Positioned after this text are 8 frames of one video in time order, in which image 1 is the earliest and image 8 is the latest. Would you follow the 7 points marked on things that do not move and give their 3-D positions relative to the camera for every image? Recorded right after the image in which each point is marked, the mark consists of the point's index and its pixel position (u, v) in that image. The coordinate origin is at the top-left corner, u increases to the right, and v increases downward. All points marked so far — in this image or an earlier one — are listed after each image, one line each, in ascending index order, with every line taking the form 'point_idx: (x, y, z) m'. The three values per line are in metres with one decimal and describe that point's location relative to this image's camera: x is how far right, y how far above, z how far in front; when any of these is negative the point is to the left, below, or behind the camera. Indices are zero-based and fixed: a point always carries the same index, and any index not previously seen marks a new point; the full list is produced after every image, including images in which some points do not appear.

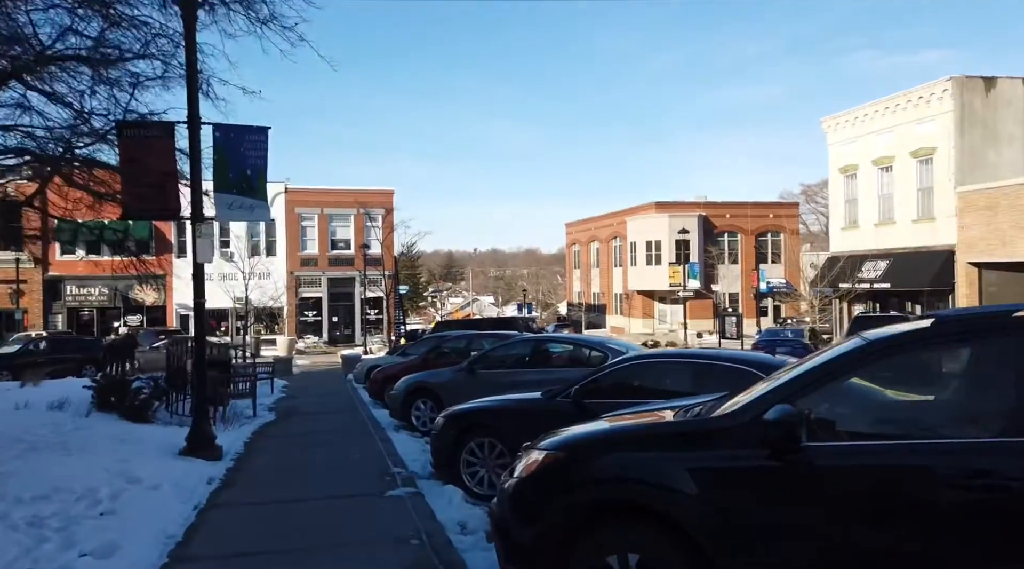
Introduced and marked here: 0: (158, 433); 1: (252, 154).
0: (-4.3, -1.9, +10.7) m
1: (-2.8, +1.4, +9.5) m
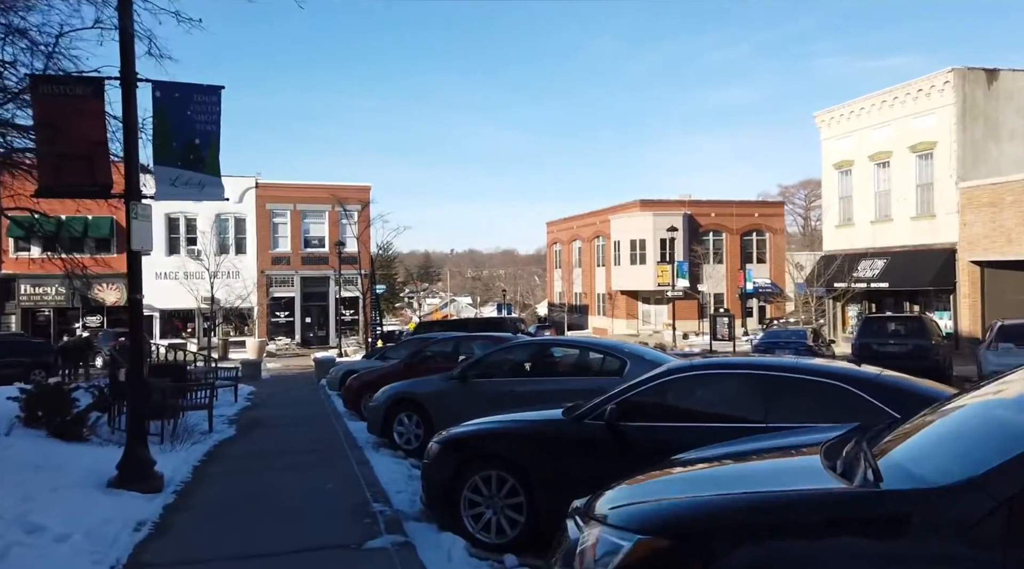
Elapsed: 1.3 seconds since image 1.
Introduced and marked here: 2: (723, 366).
0: (-4.2, -1.8, +8.9) m
1: (-2.8, +1.5, +7.8) m
2: (+1.3, -0.5, +5.6) m
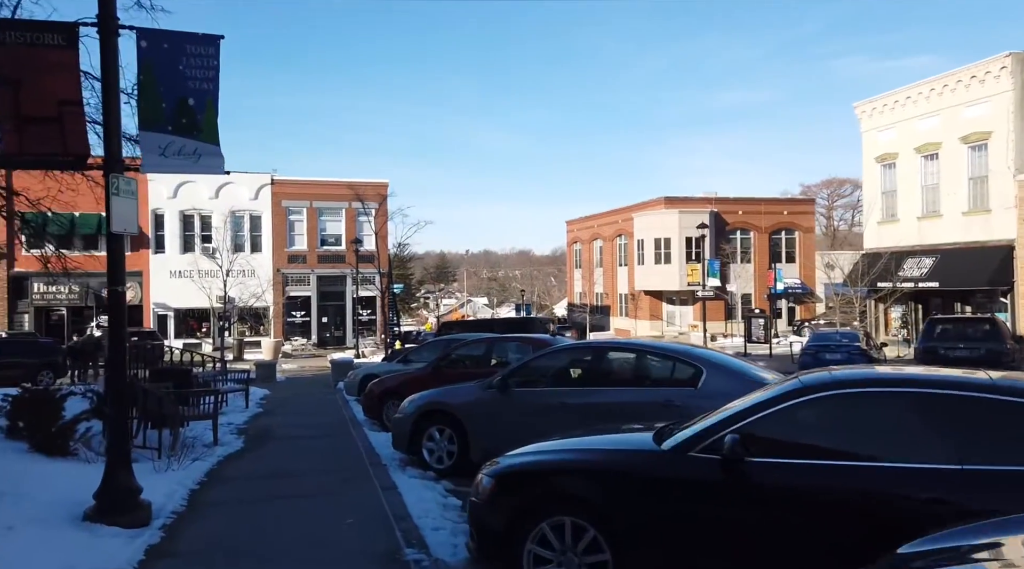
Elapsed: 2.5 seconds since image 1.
0: (-3.8, -1.7, +7.6) m
1: (-2.3, +1.5, +6.5) m
2: (+1.7, -0.5, +4.2) m
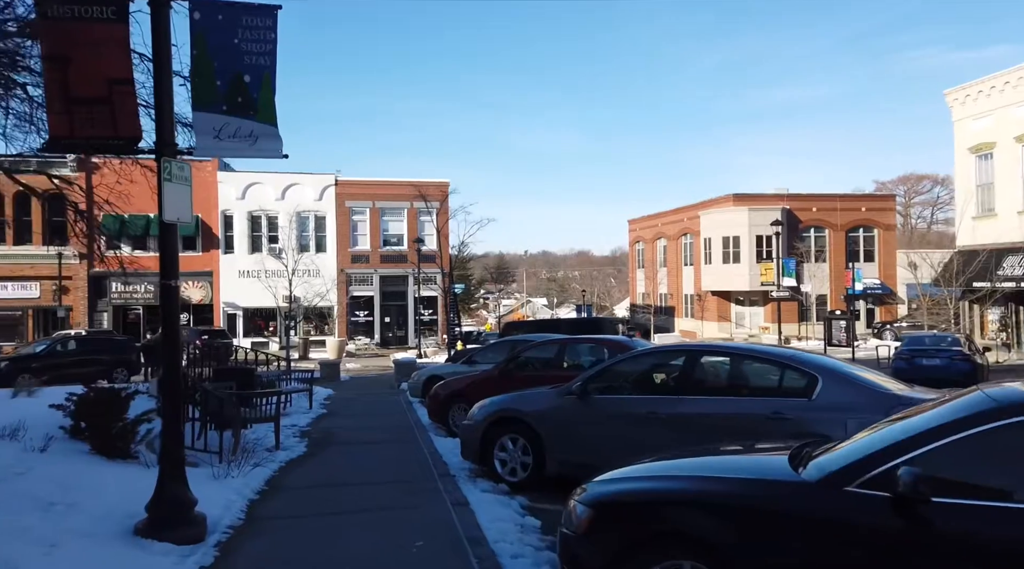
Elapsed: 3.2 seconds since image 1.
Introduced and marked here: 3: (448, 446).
0: (-3.1, -1.7, +7.2) m
1: (-1.7, +1.6, +5.9) m
2: (+2.2, -0.4, +3.4) m
3: (-0.8, -1.9, +10.5) m
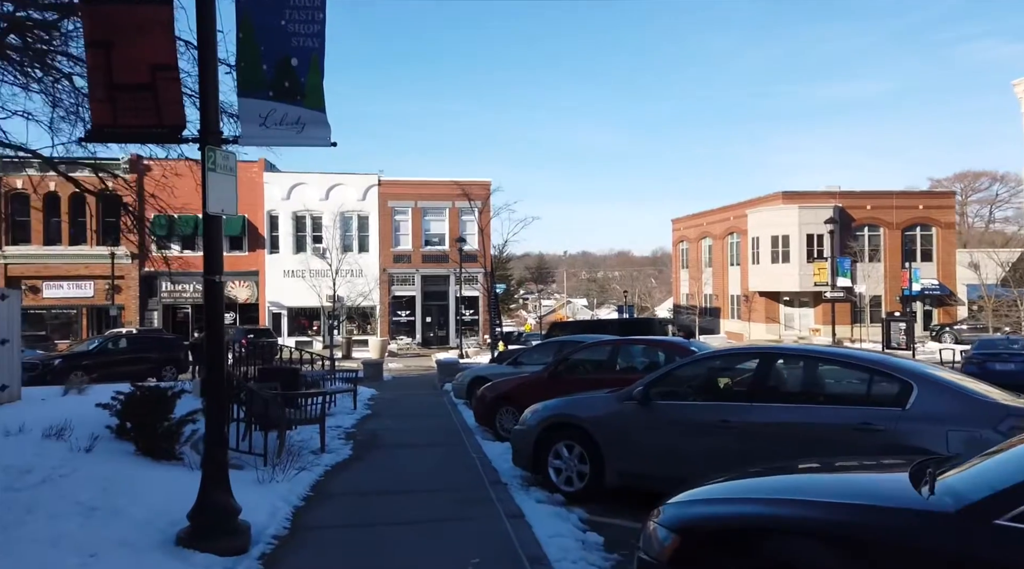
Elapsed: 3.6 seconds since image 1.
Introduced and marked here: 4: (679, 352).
0: (-2.7, -1.7, +6.9) m
1: (-1.3, +1.6, +5.6) m
2: (+2.4, -0.4, +2.9) m
3: (-0.2, -1.9, +10.1) m
4: (+2.1, -0.8, +11.0) m
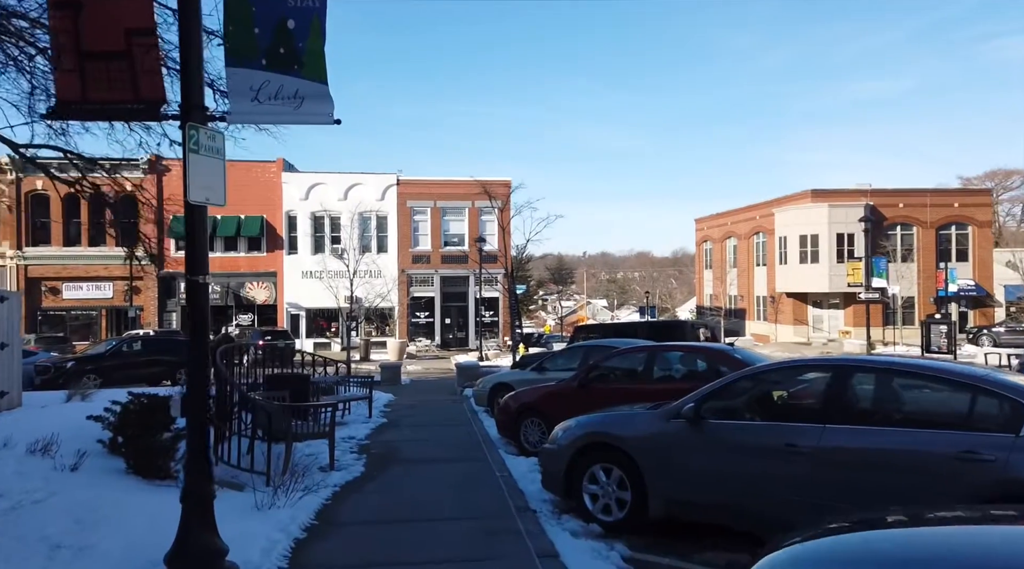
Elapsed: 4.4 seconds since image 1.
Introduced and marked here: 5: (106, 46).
0: (-2.5, -1.7, +6.1) m
1: (-1.2, +1.6, +4.7) m
2: (+2.6, -0.4, +1.9) m
3: (+0.1, -1.9, +9.2) m
4: (+2.4, -0.9, +10.1) m
5: (-2.4, +1.4, +5.0) m
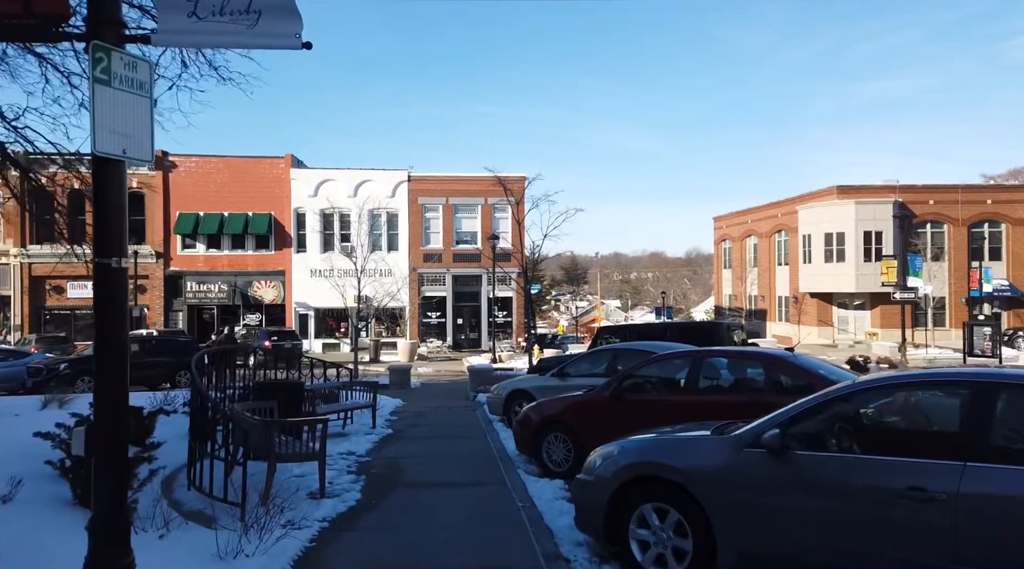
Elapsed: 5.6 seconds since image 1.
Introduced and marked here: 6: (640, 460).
0: (-2.3, -1.6, +4.6) m
1: (-1.0, +1.6, +3.3) m
2: (+2.7, -0.4, +0.5) m
3: (+0.3, -1.9, +7.8) m
4: (+2.6, -0.8, +8.6) m
5: (-2.2, +1.4, +3.6) m
6: (+0.8, -1.1, +5.6) m
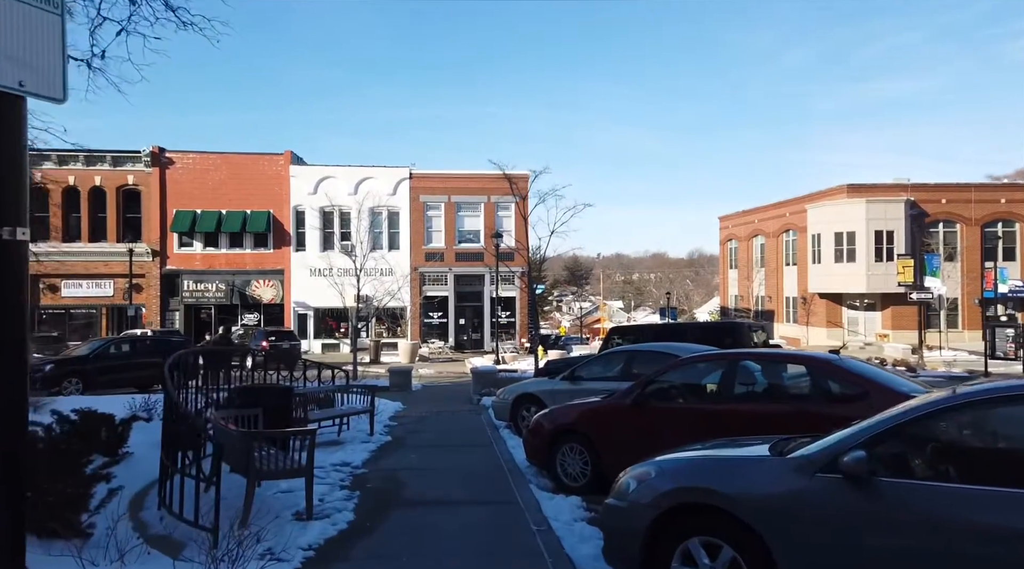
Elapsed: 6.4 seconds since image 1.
0: (-2.2, -1.6, +3.7) m
1: (-0.9, +1.7, +2.4) m
2: (+2.8, -0.3, -0.5) m
3: (+0.4, -1.8, +6.8) m
4: (+2.7, -0.8, +7.7) m
5: (-2.1, +1.5, +2.7) m
6: (+0.9, -1.1, +4.7) m
